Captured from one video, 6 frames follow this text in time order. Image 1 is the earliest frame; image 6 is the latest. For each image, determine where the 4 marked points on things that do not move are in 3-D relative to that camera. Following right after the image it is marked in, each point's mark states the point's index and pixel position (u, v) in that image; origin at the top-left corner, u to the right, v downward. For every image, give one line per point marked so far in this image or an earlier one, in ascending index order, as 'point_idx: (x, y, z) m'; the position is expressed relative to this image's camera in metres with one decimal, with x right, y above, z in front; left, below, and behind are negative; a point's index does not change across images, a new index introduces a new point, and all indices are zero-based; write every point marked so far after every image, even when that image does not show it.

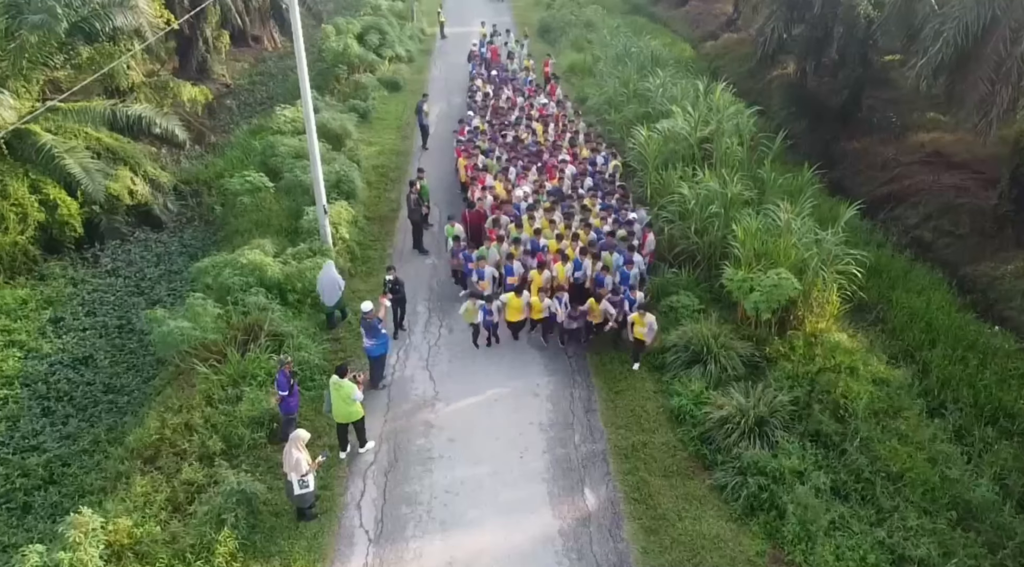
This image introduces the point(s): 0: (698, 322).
0: (+2.5, -0.5, +10.3) m
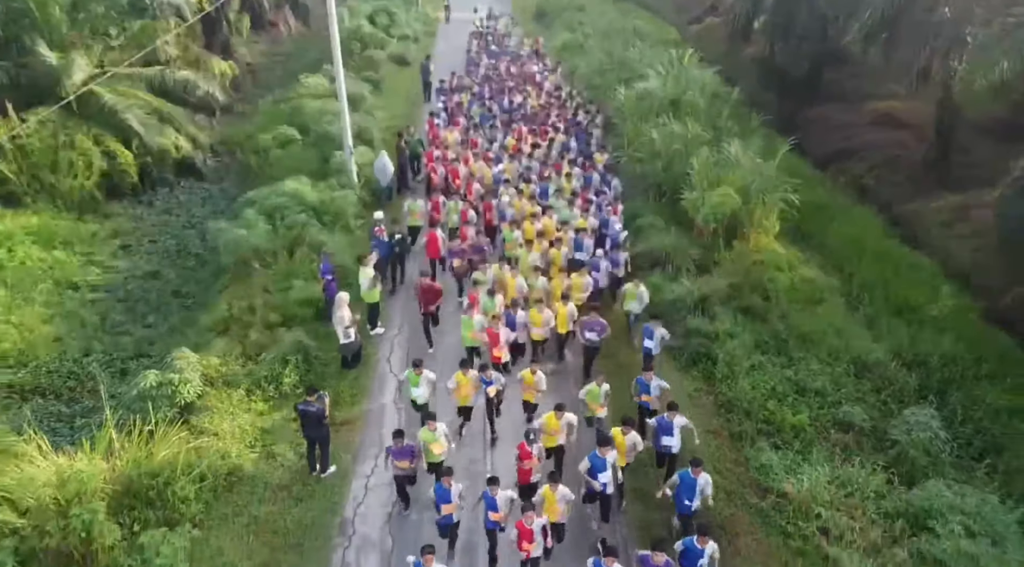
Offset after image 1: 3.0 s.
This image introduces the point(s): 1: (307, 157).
0: (+2.5, +0.8, +12.6) m
1: (-4.5, +2.8, +16.7) m
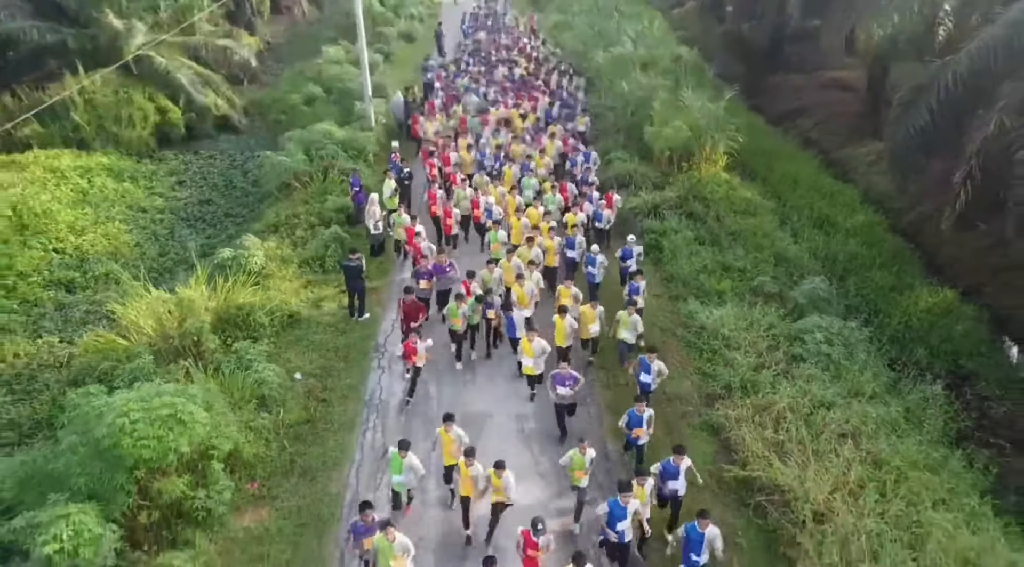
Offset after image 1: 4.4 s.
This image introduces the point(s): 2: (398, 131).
0: (+2.3, +2.4, +15.4) m
1: (-4.7, +4.4, +19.5) m
2: (-2.7, +3.6, +18.0) m
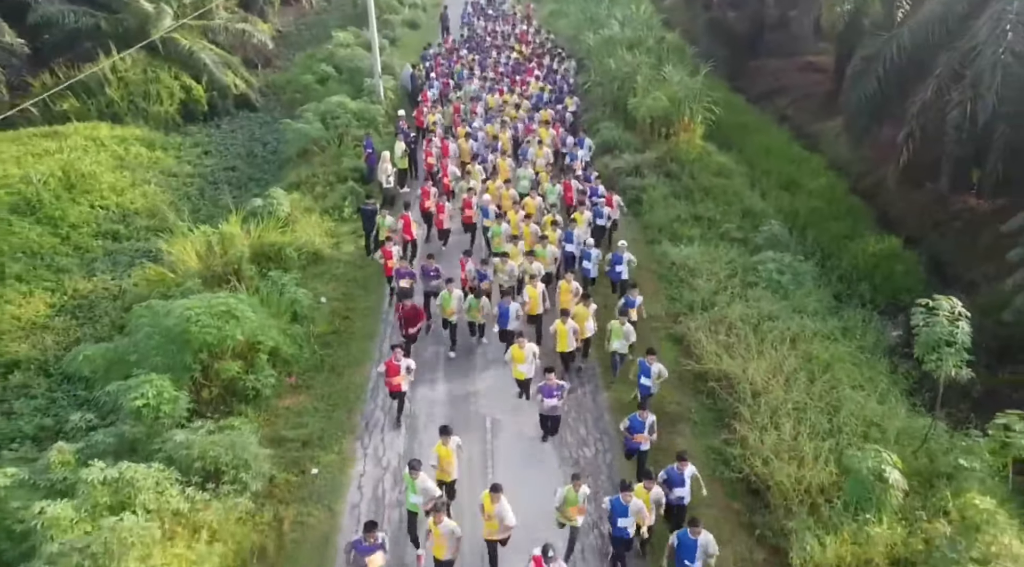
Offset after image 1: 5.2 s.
0: (+2.2, +3.4, +17.0) m
1: (-4.7, +5.4, +21.2) m
2: (-2.8, +4.6, +19.6) m
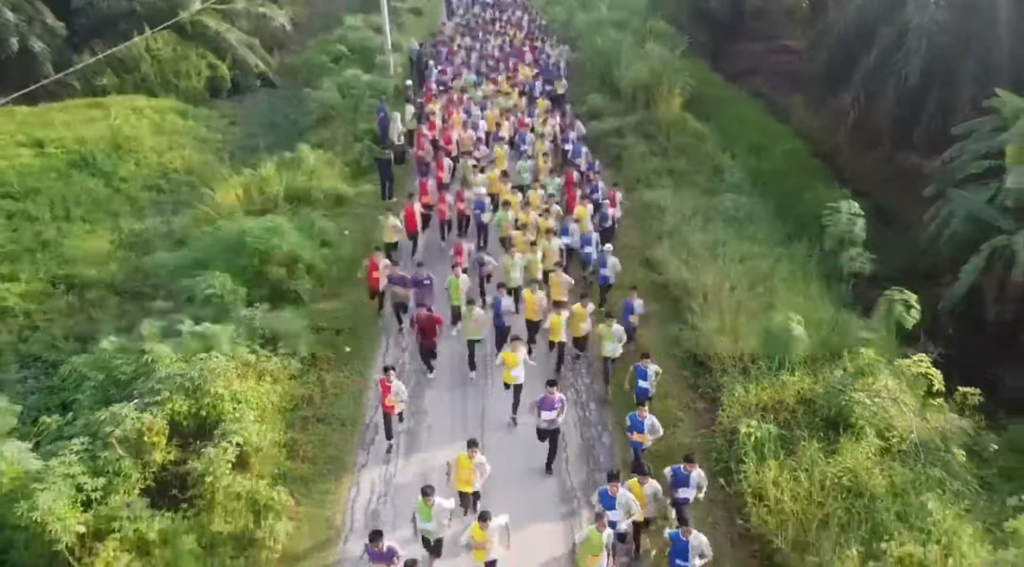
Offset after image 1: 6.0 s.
0: (+2.2, +4.6, +19.0) m
1: (-4.8, +6.6, +23.2) m
2: (-2.8, +5.8, +21.6) m
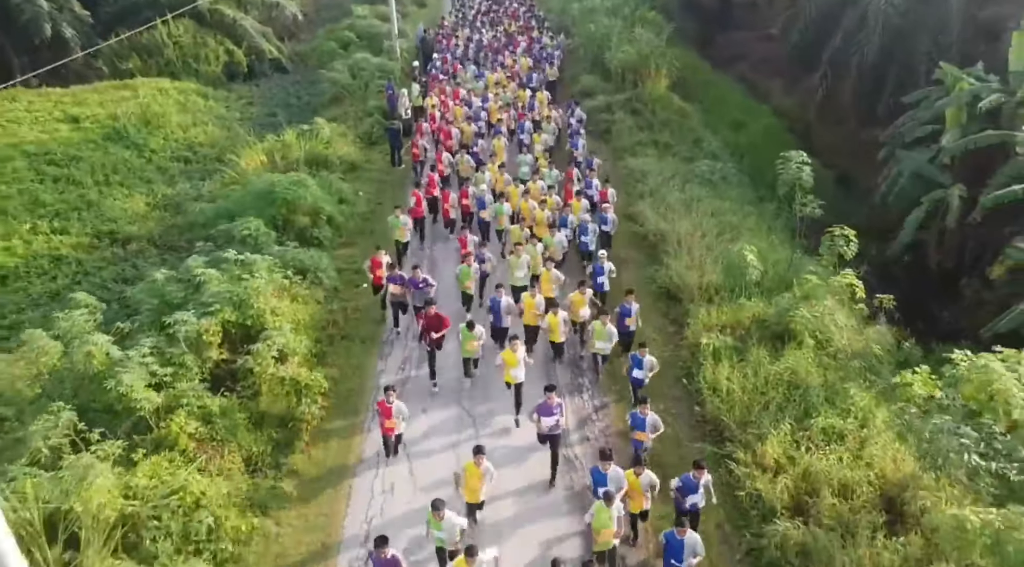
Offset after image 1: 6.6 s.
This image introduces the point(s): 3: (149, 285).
0: (+2.1, +5.5, +20.6) m
1: (-4.8, +7.5, +24.7) m
2: (-2.9, +6.6, +23.1) m
3: (-5.2, 0.0, +10.8) m
